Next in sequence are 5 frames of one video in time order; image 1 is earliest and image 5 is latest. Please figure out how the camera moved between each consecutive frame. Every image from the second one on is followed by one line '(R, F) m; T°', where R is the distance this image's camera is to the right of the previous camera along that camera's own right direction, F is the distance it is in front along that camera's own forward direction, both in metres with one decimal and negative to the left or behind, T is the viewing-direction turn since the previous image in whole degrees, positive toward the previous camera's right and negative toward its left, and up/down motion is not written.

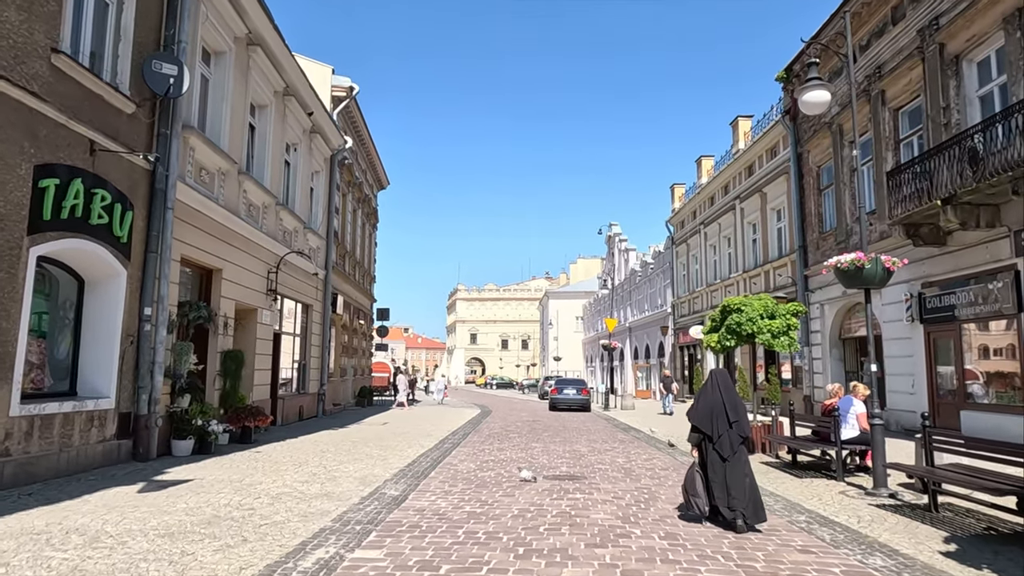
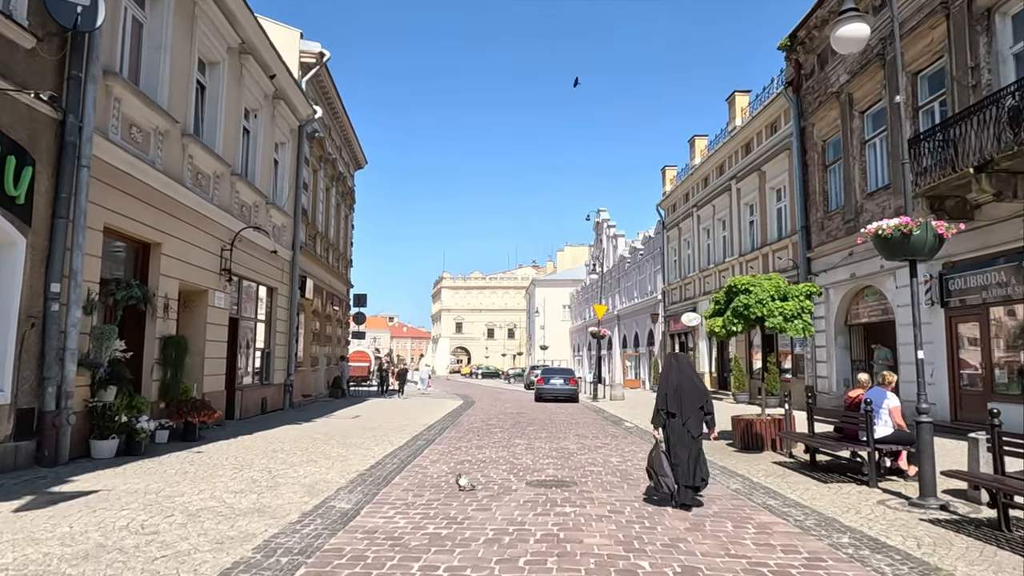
(+0.1, +1.5) m; +1°
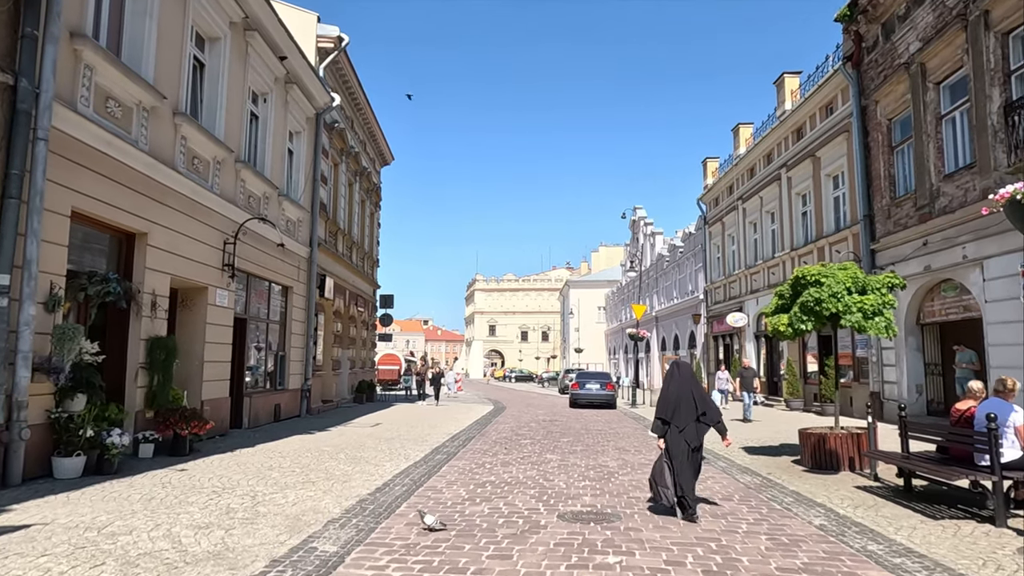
(+0.1, +1.5) m; -3°
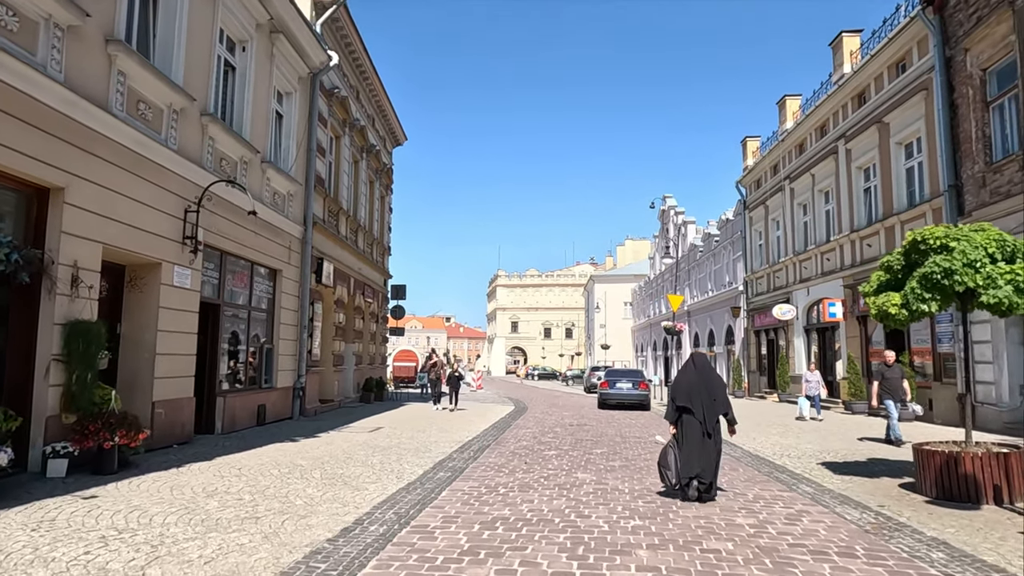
(0.0, +2.4) m; -2°
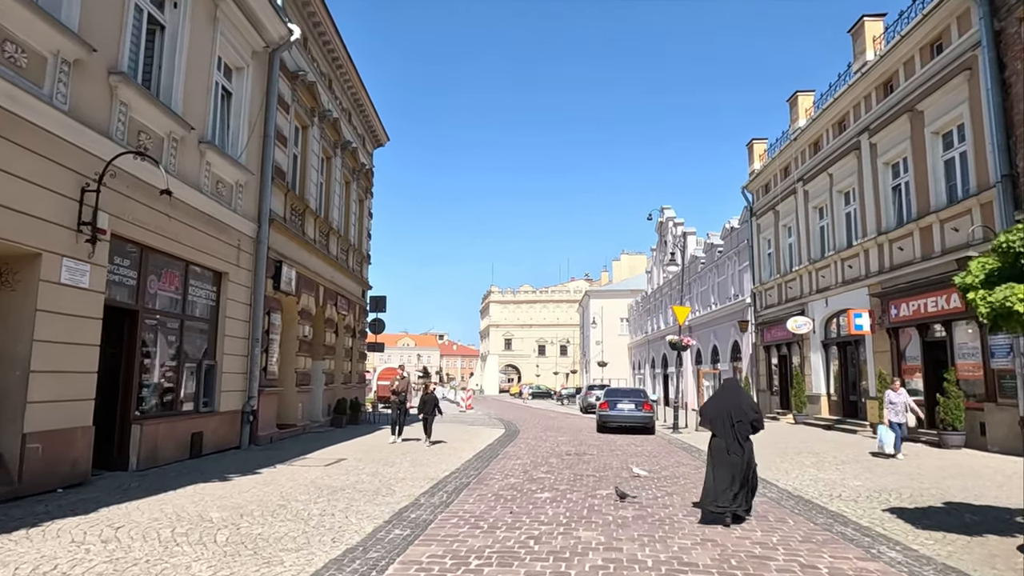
(+0.1, +2.2) m; 0°
